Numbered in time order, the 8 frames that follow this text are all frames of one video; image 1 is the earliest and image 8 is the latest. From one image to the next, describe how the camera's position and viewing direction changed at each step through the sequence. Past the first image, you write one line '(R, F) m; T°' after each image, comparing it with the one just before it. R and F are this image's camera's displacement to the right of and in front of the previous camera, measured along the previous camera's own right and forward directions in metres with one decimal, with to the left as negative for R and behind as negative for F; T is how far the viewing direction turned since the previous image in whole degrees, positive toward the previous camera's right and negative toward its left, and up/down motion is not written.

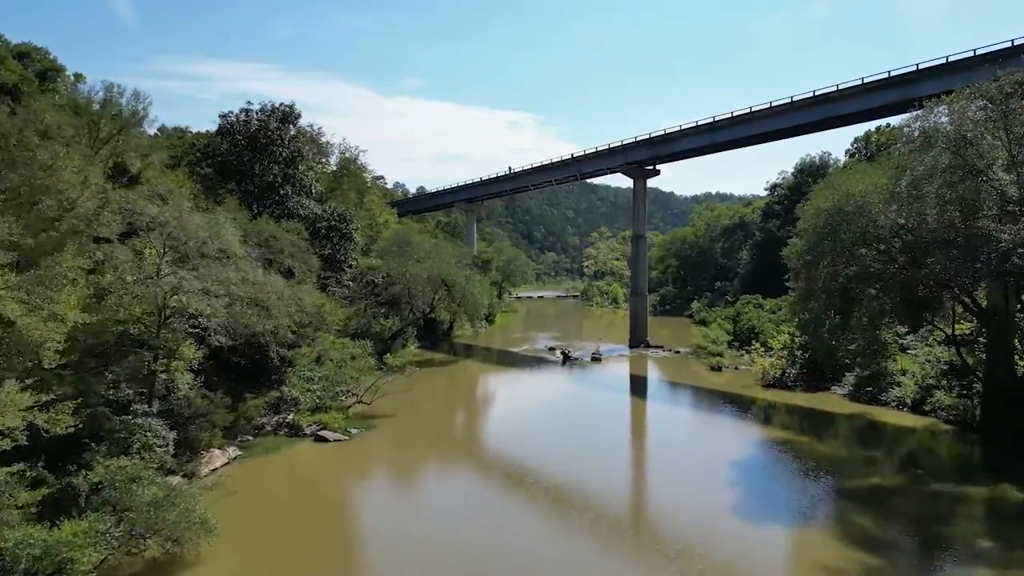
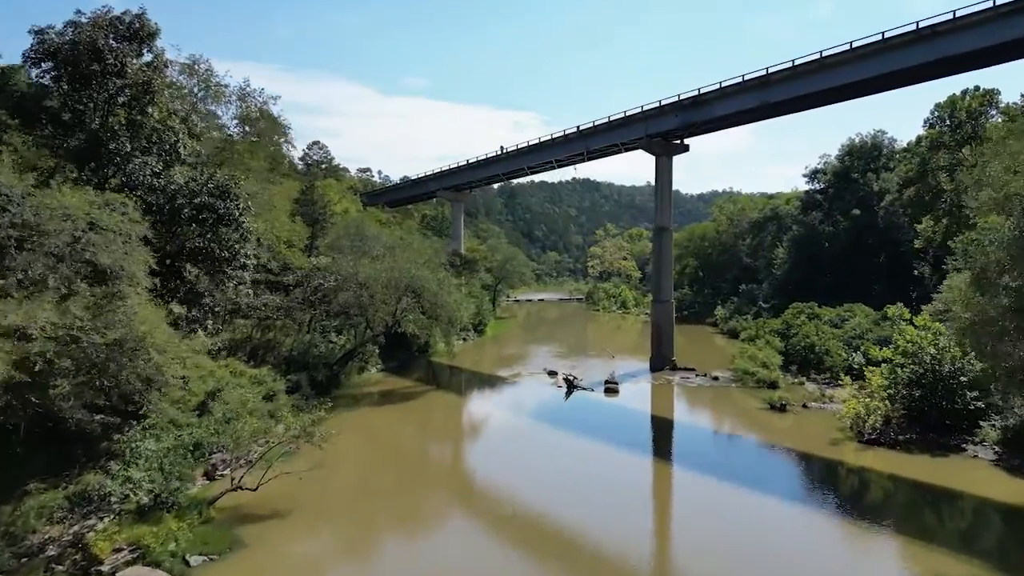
(+0.6, +9.6) m; 0°
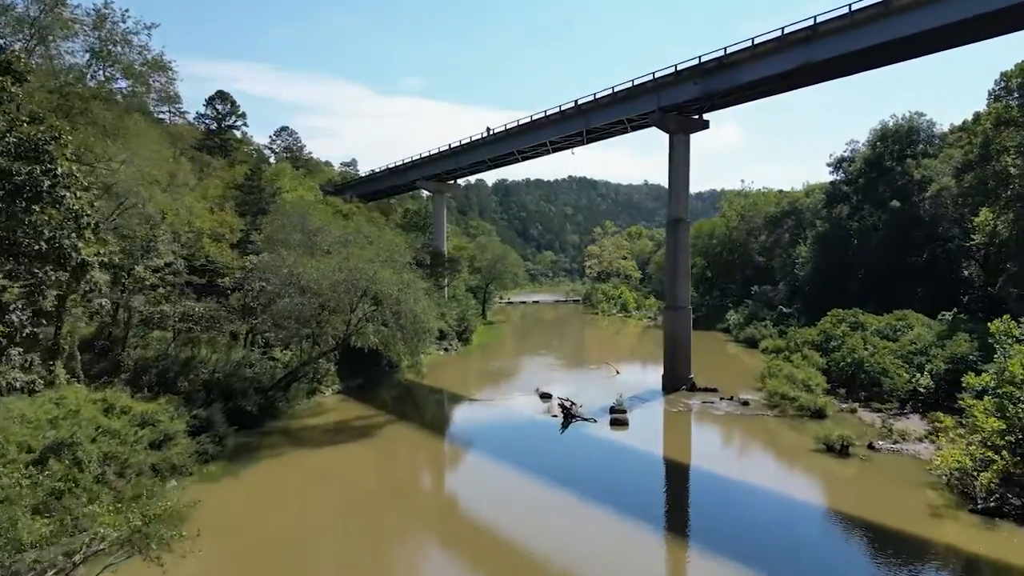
(+0.4, +5.9) m; 0°
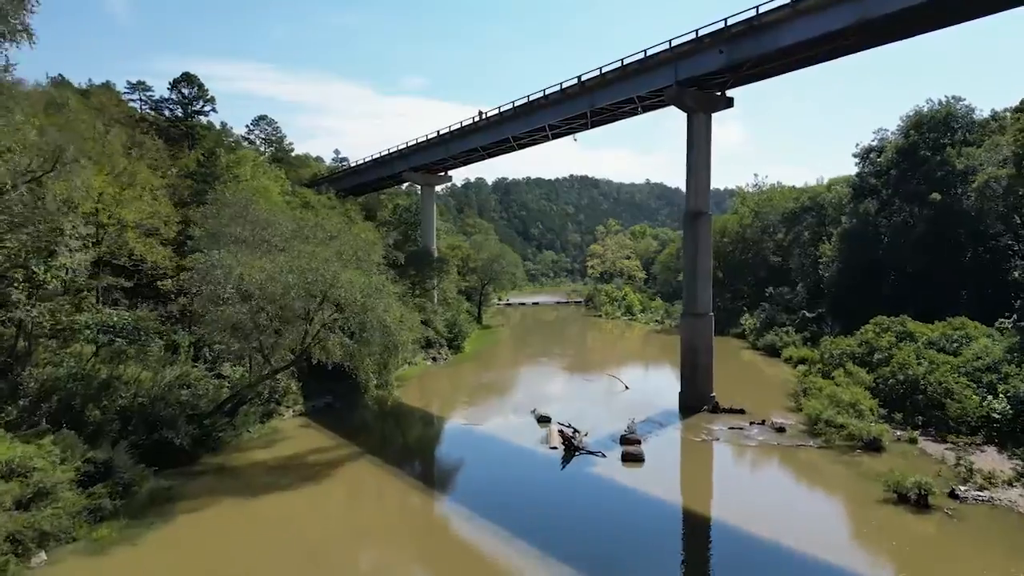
(+0.3, +4.1) m; 0°
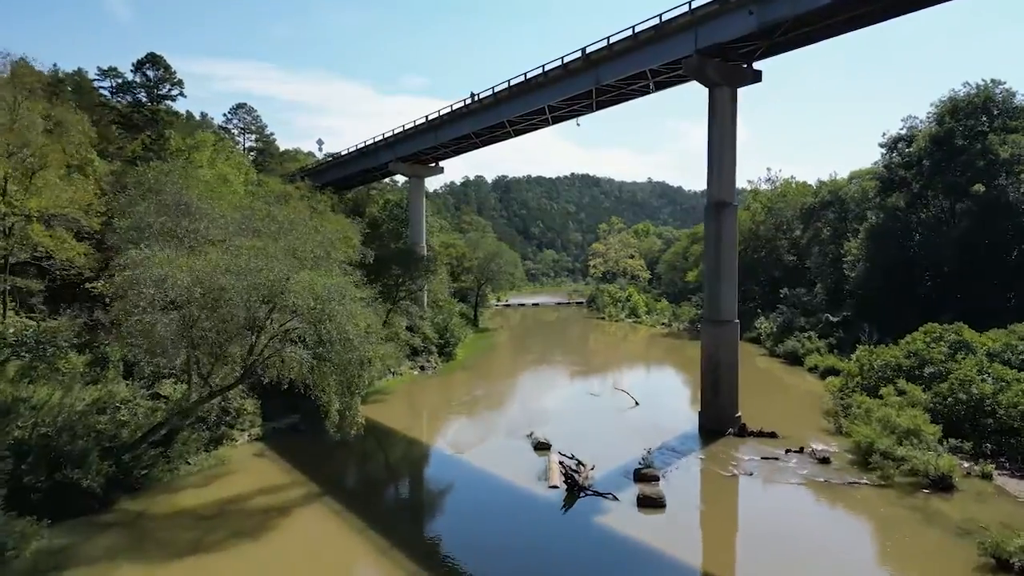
(+0.2, +3.5) m; 0°
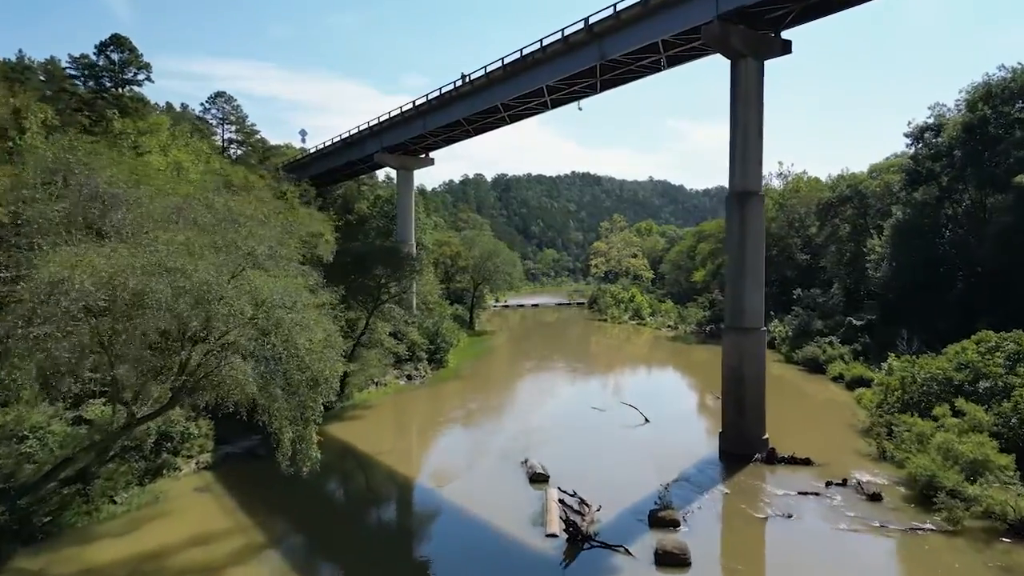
(+0.2, +2.9) m; 0°
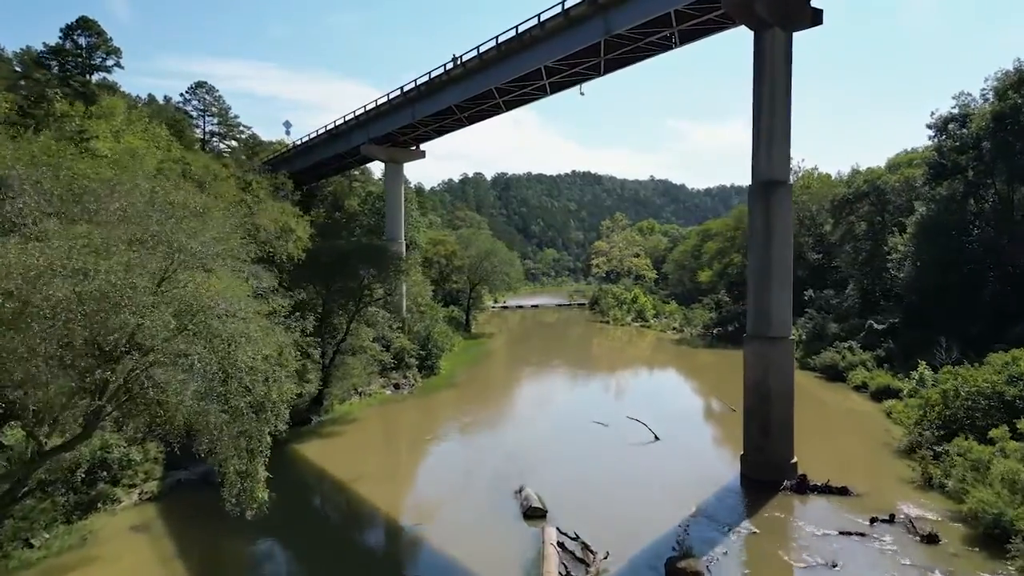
(+0.2, +2.3) m; 0°
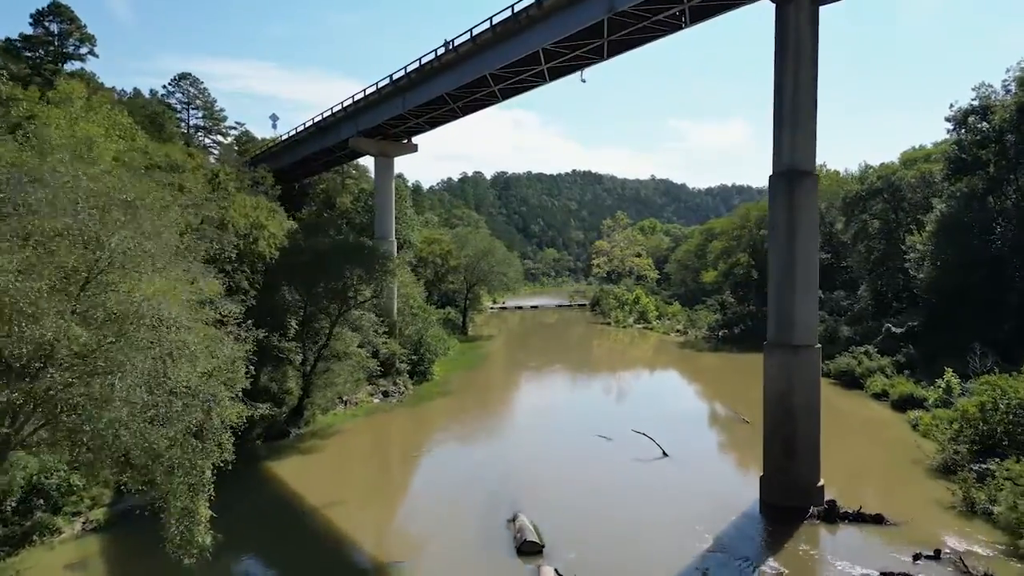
(+0.1, +1.7) m; 0°
